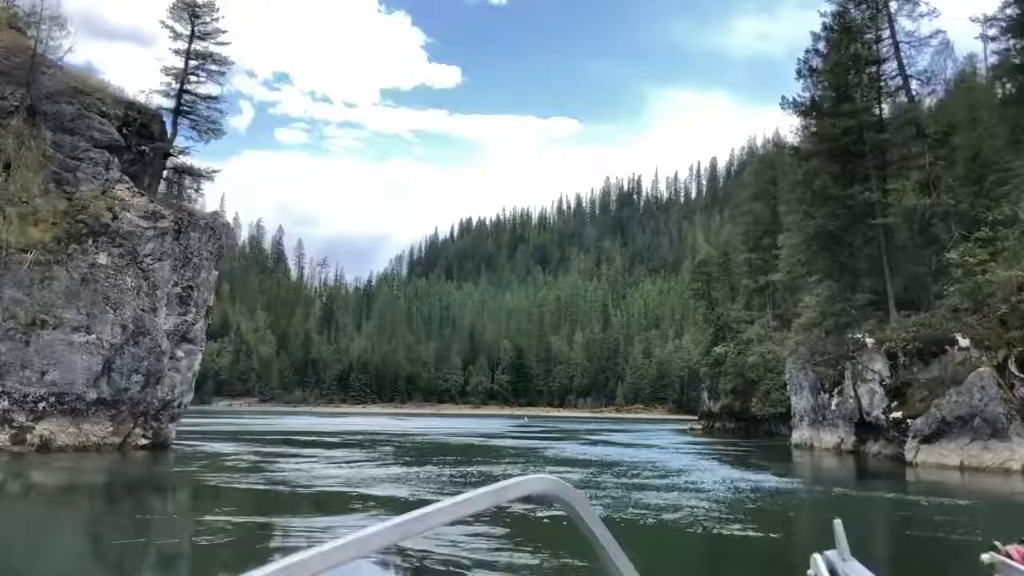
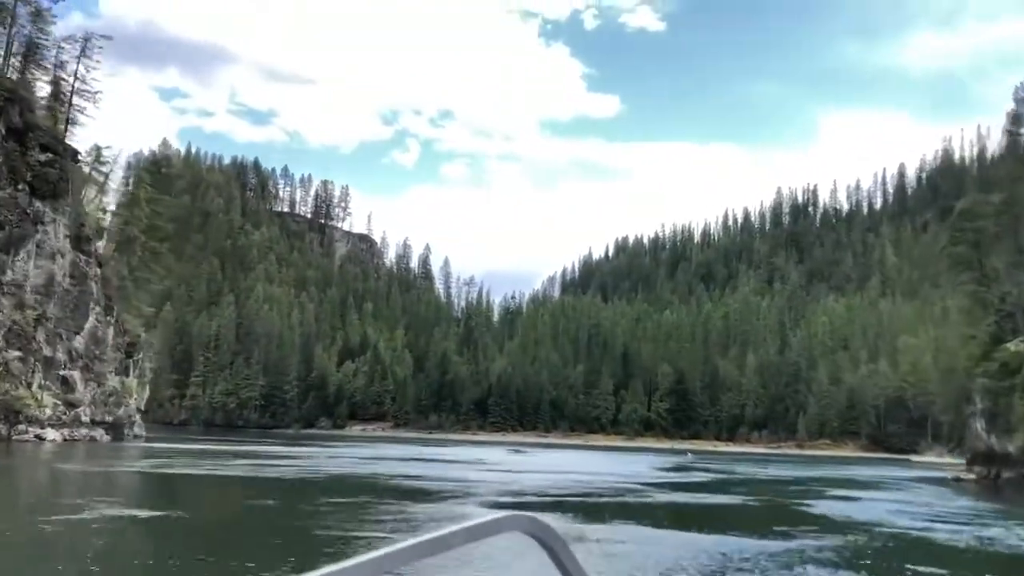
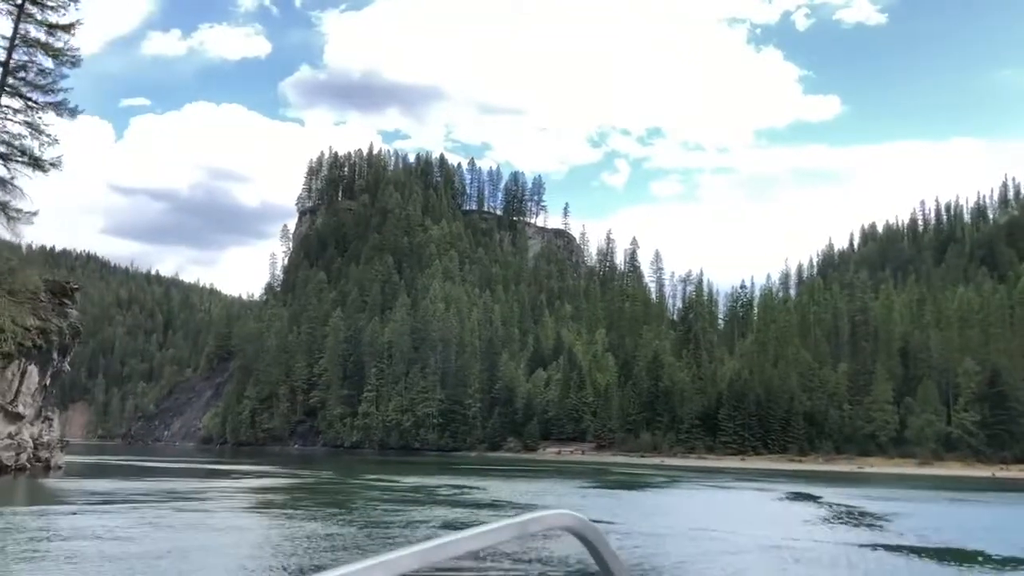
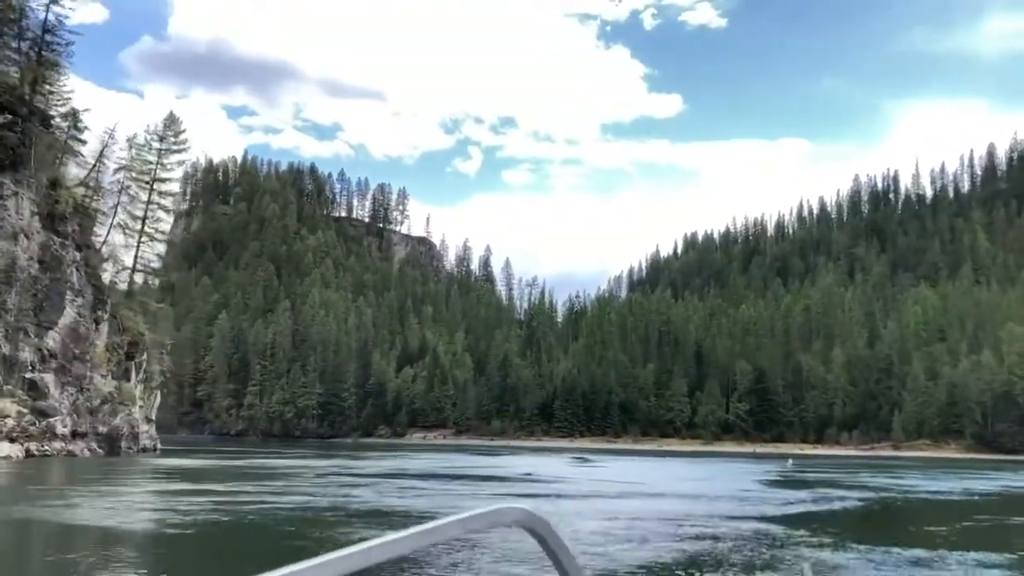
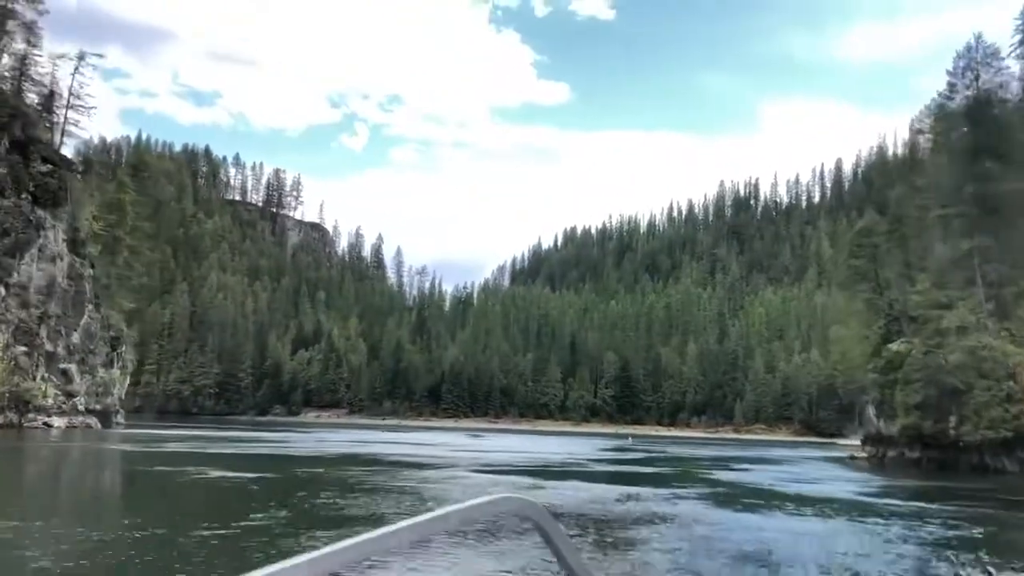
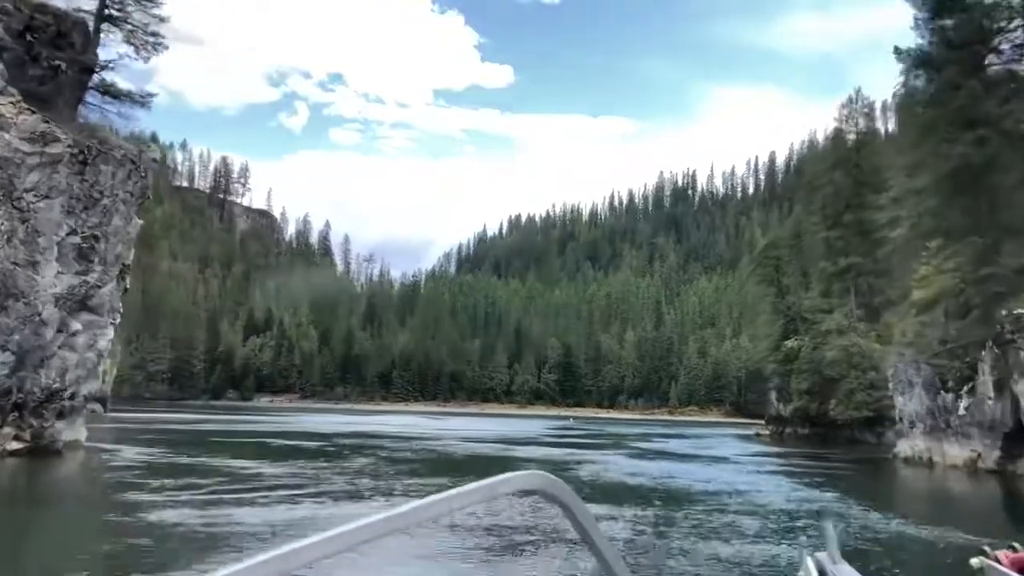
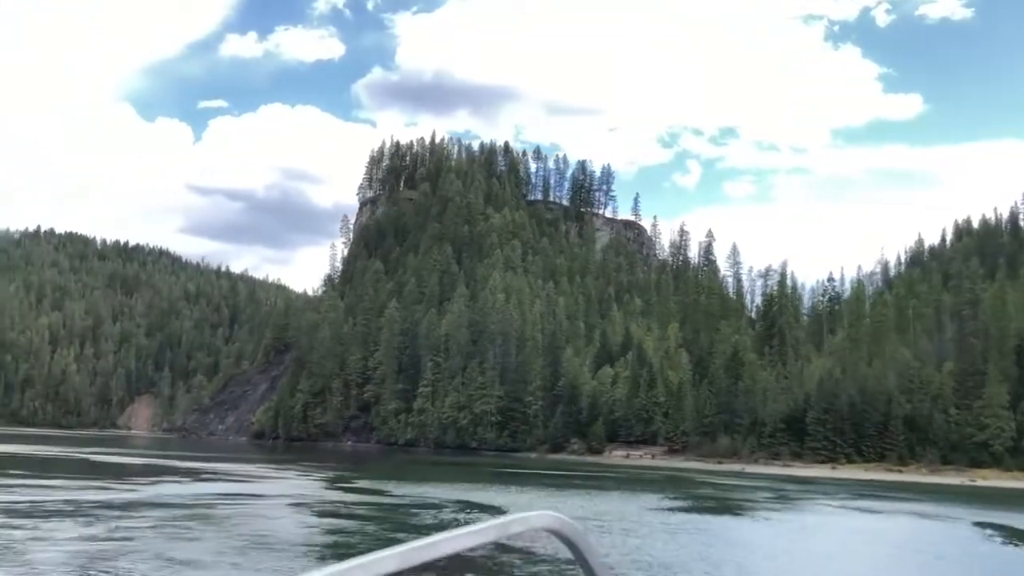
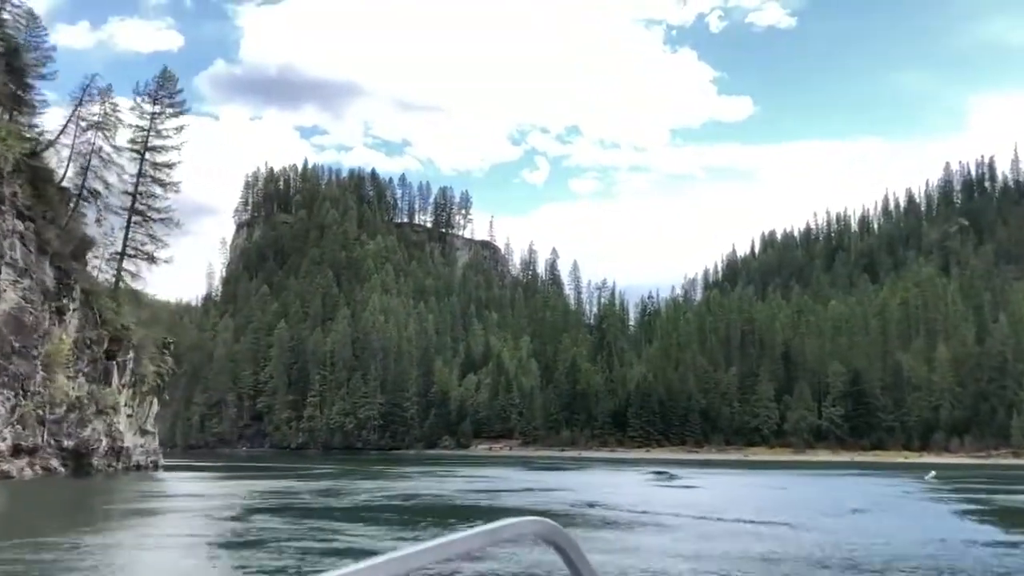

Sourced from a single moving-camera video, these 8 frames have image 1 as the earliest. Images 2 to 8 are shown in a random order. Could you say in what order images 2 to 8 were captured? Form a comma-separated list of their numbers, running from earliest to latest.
6, 5, 2, 4, 8, 3, 7
